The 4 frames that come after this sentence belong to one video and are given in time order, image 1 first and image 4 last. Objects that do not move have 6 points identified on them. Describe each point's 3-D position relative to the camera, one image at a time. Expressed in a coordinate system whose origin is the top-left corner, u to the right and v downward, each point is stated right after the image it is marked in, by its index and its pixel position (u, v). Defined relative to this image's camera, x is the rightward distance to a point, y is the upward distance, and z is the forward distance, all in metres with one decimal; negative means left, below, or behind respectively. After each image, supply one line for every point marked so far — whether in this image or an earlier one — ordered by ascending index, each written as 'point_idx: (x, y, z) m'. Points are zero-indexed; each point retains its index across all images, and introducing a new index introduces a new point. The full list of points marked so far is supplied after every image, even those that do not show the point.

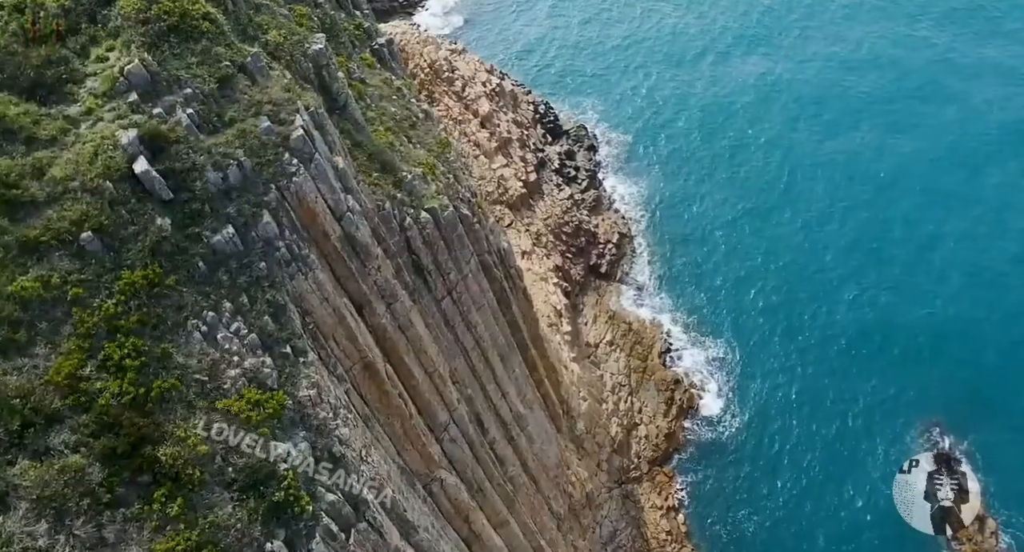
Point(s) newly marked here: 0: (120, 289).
0: (-8.1, -0.3, +19.0) m
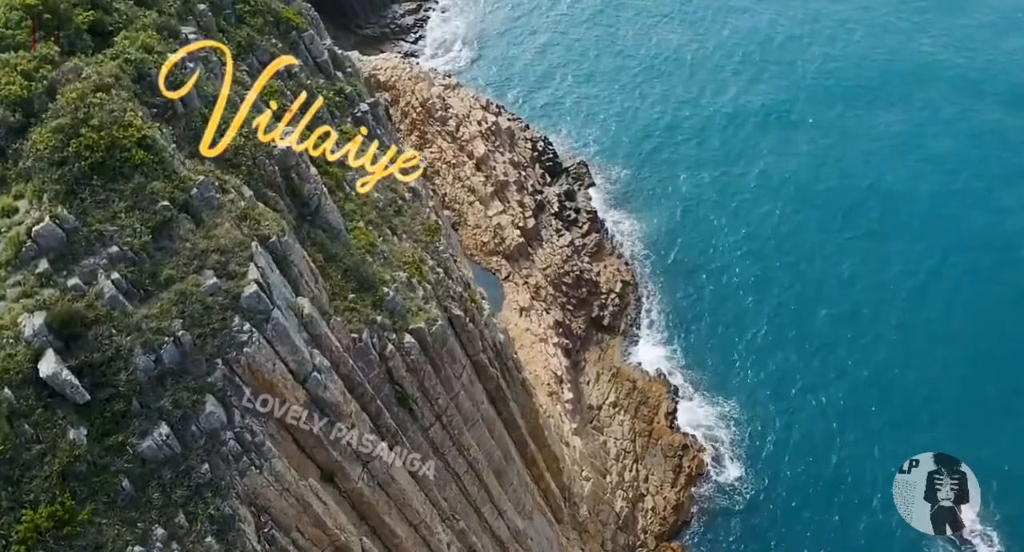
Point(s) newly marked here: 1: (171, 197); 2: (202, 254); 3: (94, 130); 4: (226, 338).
0: (-8.2, -4.3, +15.2) m
1: (-7.3, +1.7, +19.6) m
2: (-6.5, +0.5, +19.2) m
3: (-8.9, +3.1, +19.6) m
4: (-5.7, -1.2, +18.5) m
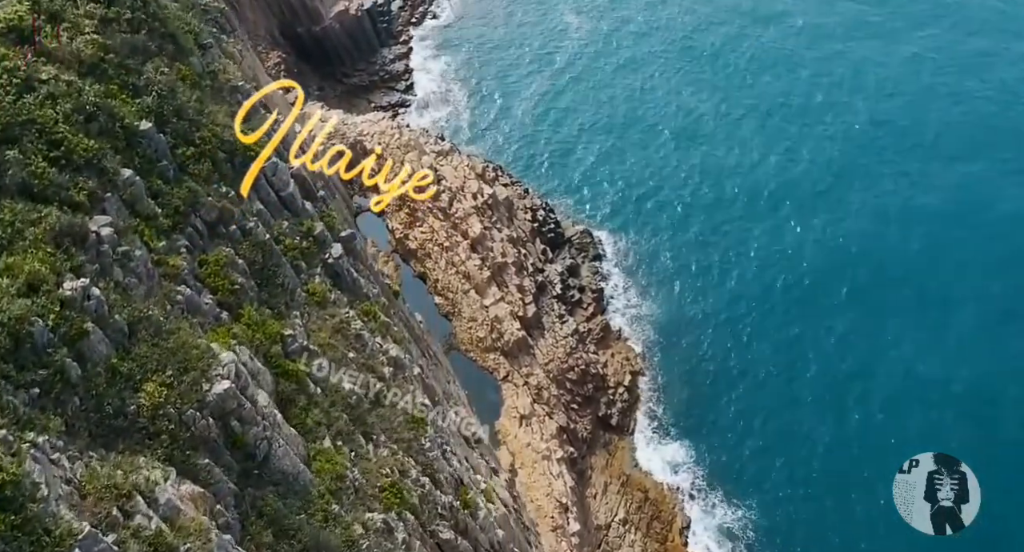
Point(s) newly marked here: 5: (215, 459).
0: (-8.1, -10.7, +9.6) m
1: (-7.2, -4.6, +13.9) m
2: (-6.4, -5.9, +13.5) m
3: (-8.8, -3.2, +13.8) m
4: (-5.6, -7.6, +12.8) m
5: (-6.4, -3.9, +19.8) m
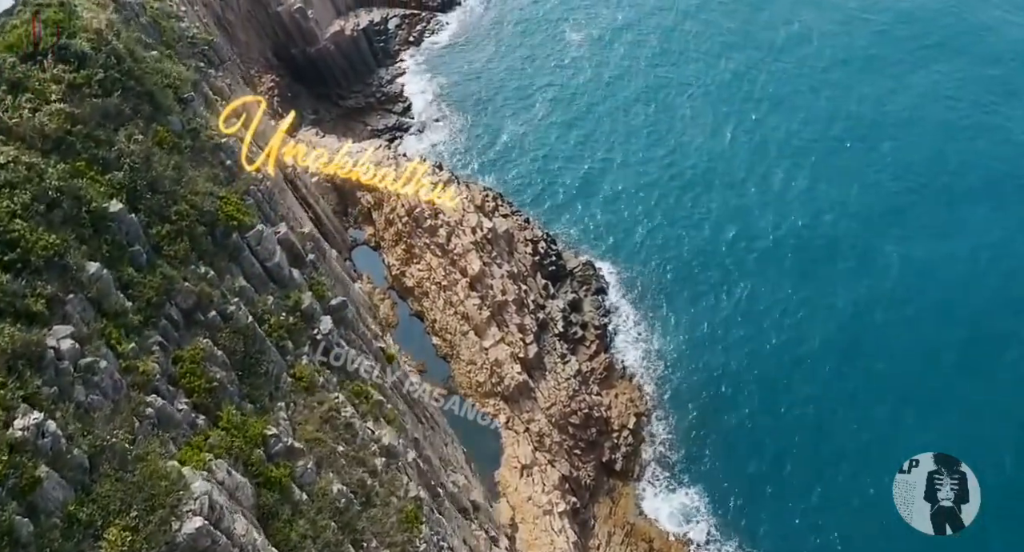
0: (-8.0, -13.3, +7.7) m
1: (-7.1, -7.2, +11.9) m
2: (-6.3, -8.4, +11.6) m
3: (-8.7, -5.7, +11.8) m
4: (-5.6, -10.2, +10.9) m
5: (-6.3, -6.4, +17.9) m
